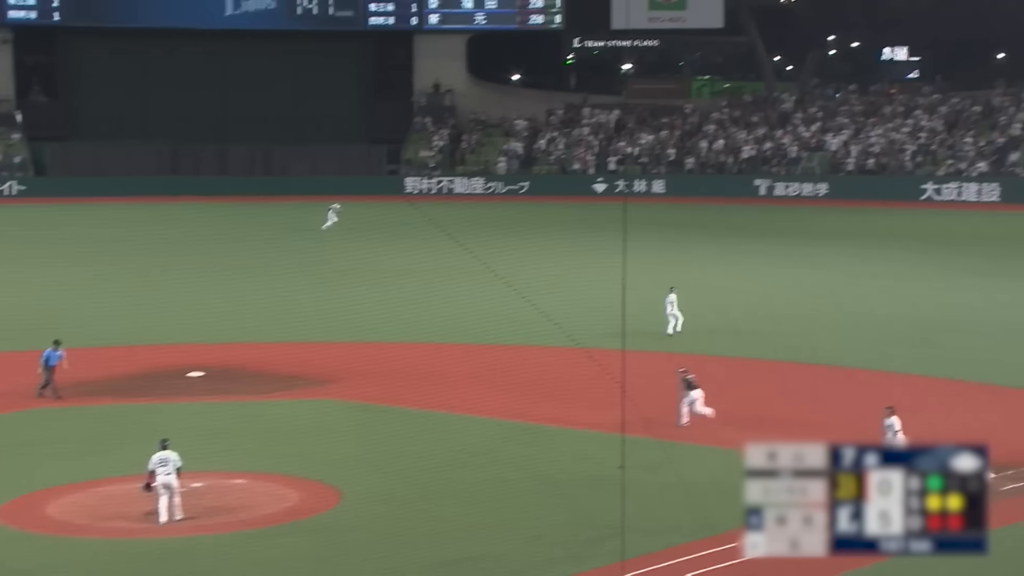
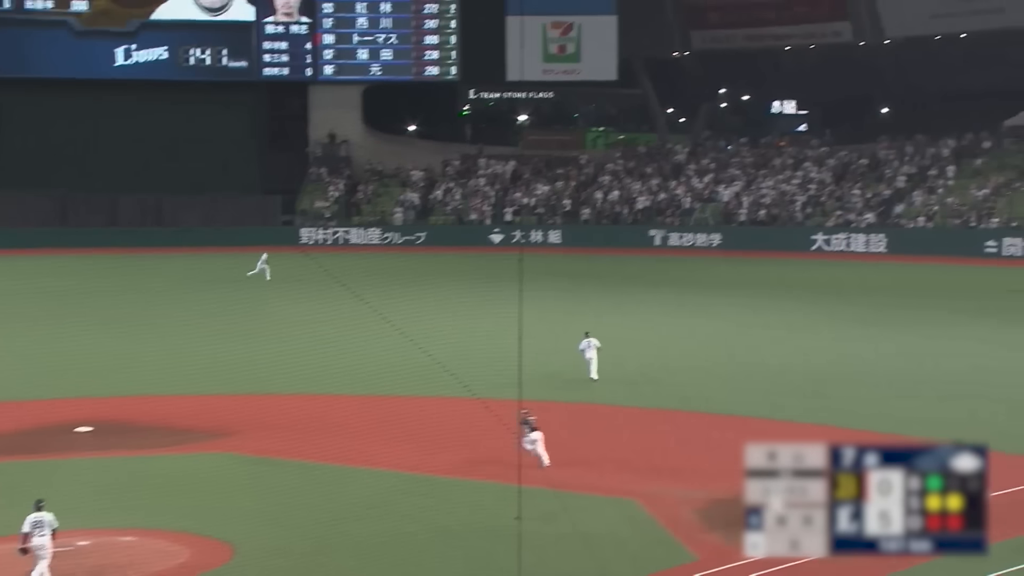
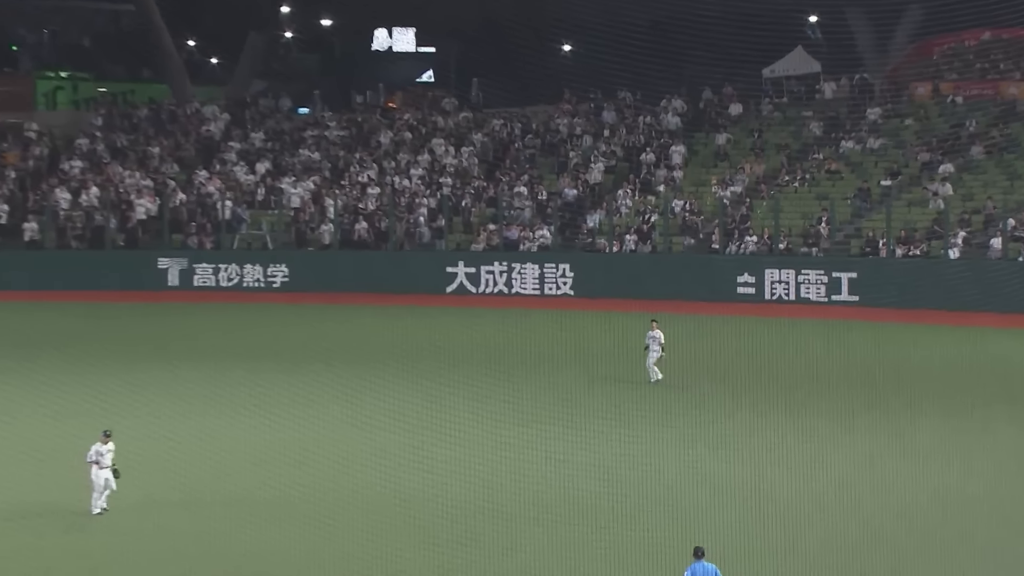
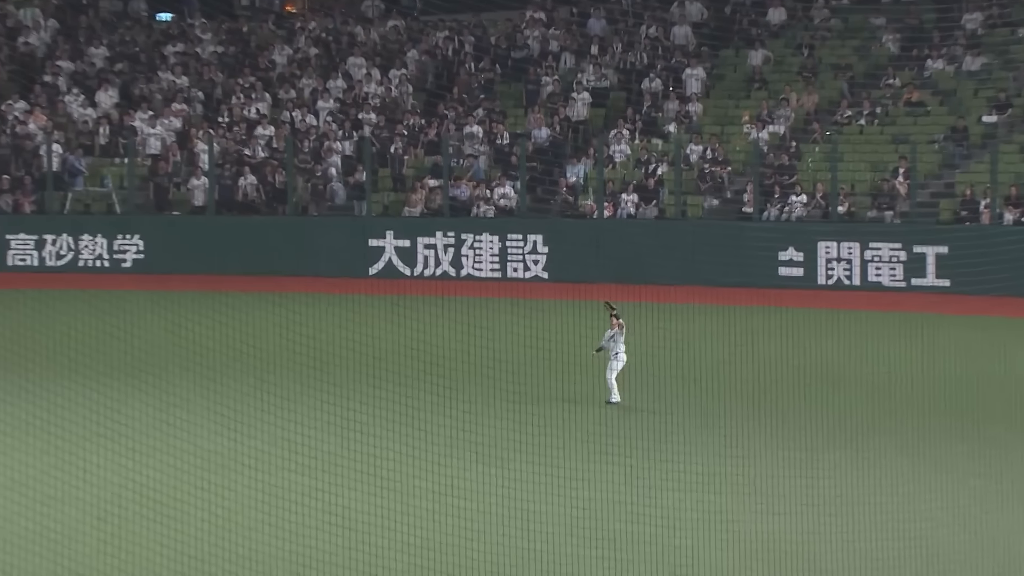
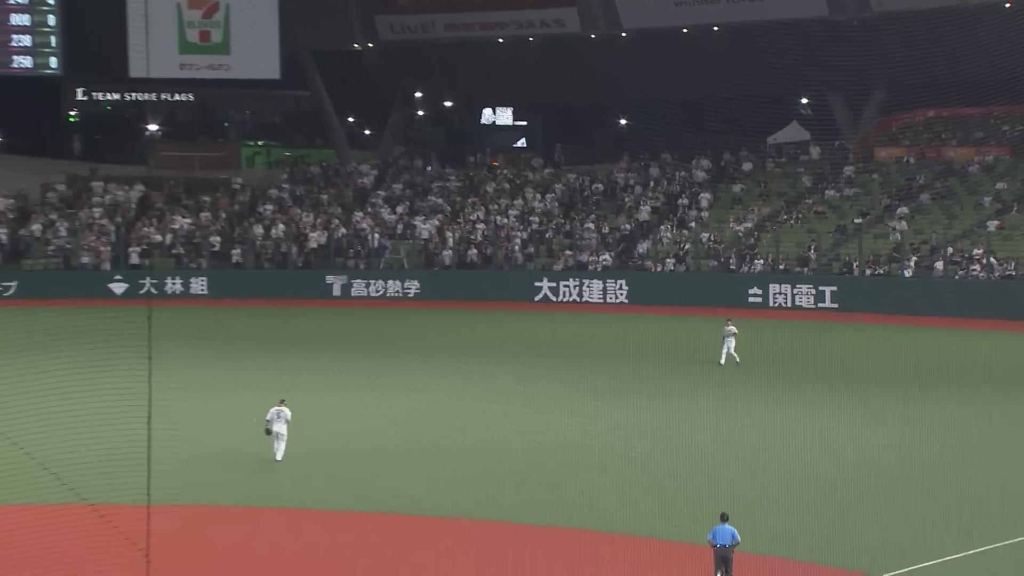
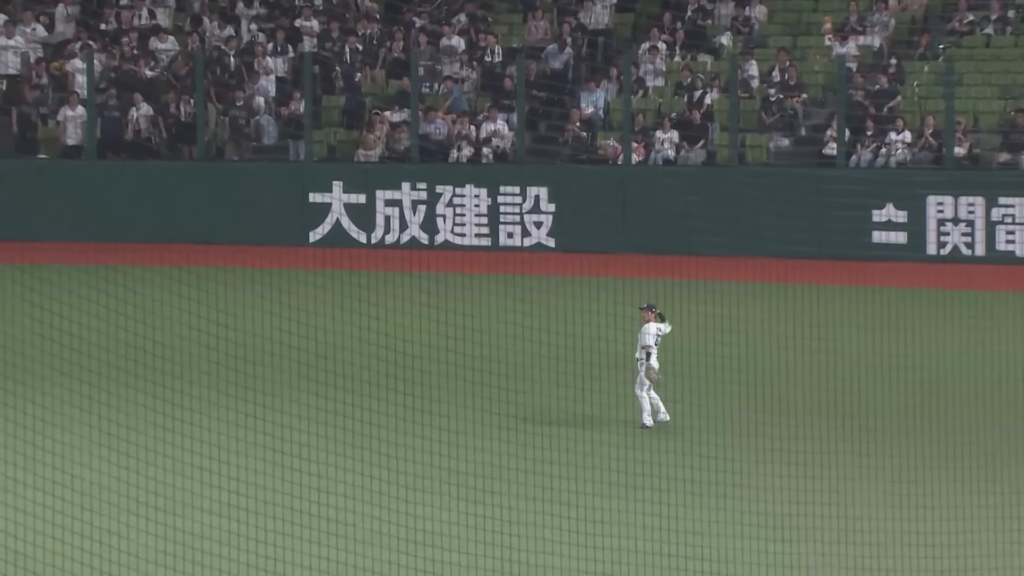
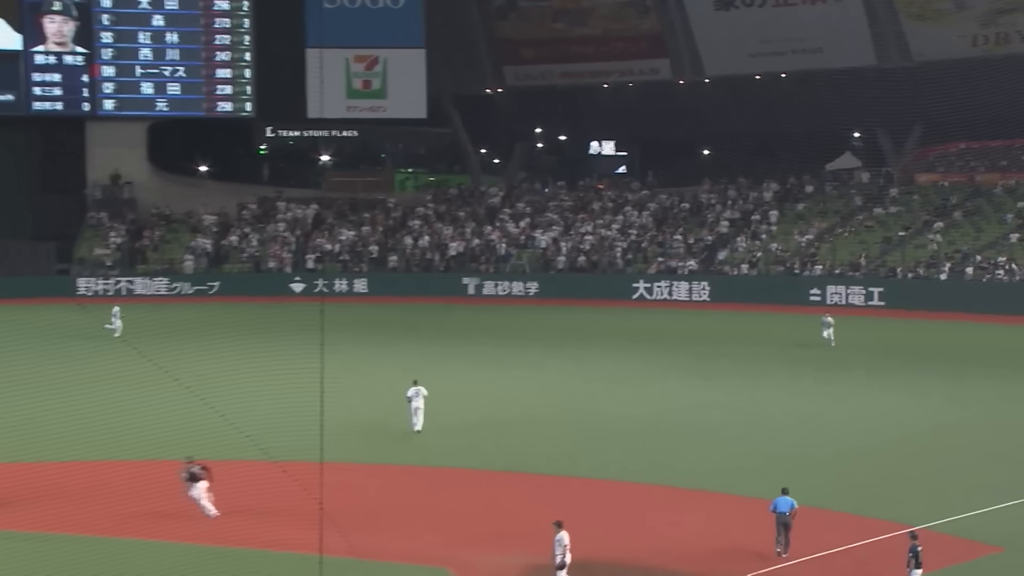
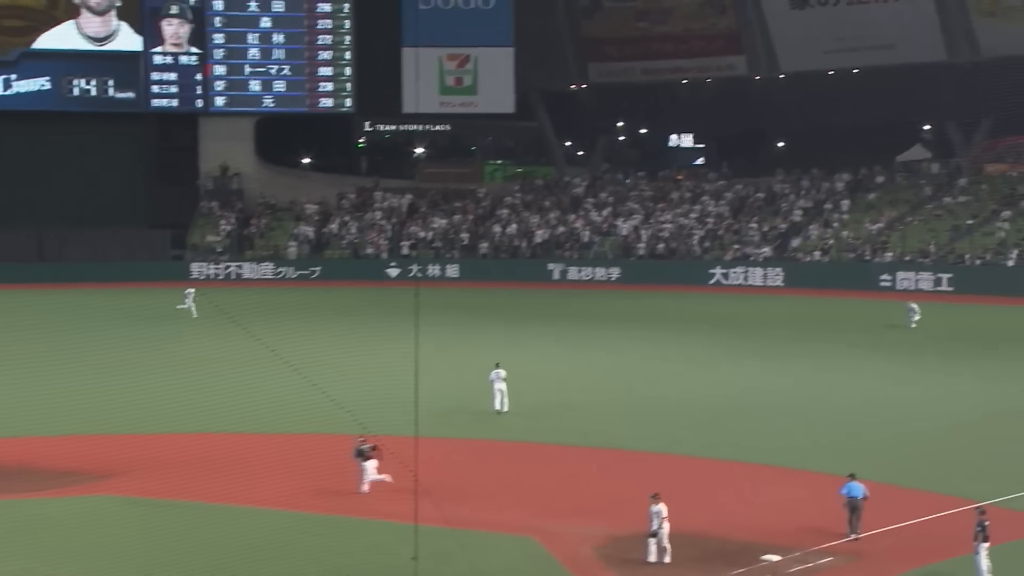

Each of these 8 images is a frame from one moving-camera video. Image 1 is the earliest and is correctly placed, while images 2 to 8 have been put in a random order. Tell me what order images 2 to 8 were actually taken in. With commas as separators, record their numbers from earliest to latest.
2, 8, 7, 5, 3, 4, 6
